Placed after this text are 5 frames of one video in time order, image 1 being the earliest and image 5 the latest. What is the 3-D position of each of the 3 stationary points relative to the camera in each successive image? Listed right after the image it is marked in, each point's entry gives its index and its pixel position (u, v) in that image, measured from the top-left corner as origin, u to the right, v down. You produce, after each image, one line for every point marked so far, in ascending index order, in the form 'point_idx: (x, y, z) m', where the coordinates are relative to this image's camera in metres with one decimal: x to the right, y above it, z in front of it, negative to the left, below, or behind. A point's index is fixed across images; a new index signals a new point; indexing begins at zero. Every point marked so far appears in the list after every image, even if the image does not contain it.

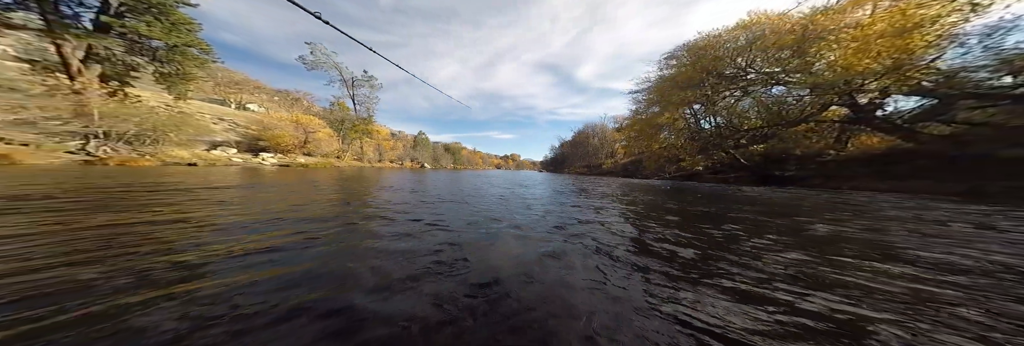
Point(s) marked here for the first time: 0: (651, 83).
0: (+12.0, +7.7, +18.1) m
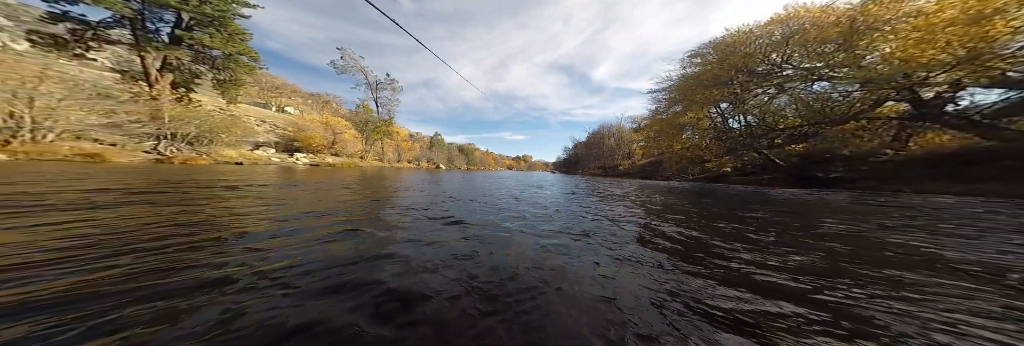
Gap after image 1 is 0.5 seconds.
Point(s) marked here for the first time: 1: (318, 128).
0: (+13.0, +7.5, +17.7) m
1: (-16.7, +3.9, +17.8) m
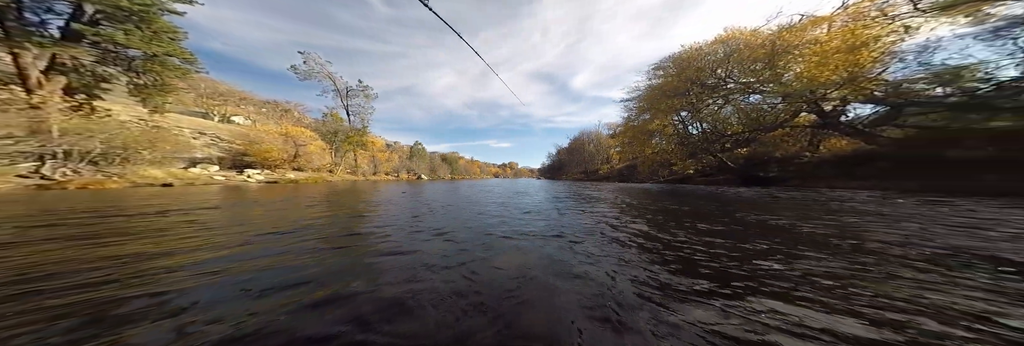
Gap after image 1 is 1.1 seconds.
0: (+11.5, +7.3, +18.6) m
1: (-18.0, +2.7, +16.3) m
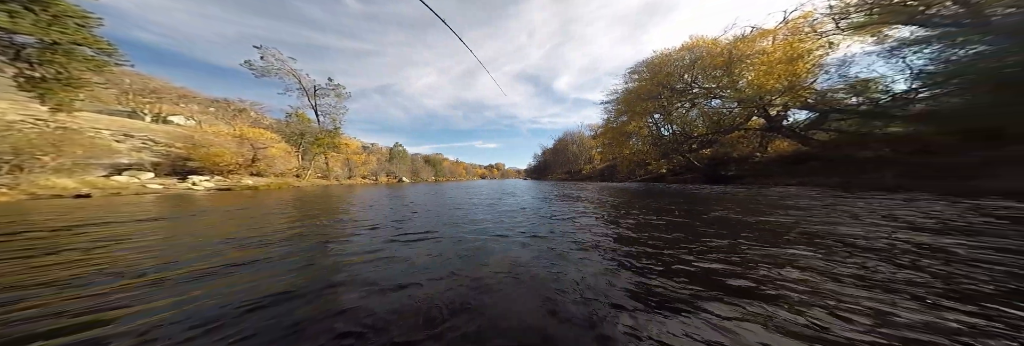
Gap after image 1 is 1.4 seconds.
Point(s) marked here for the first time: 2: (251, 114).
0: (+9.9, +7.4, +19.4) m
1: (-19.2, +2.2, +14.5) m
2: (-21.2, +4.8, +17.2) m
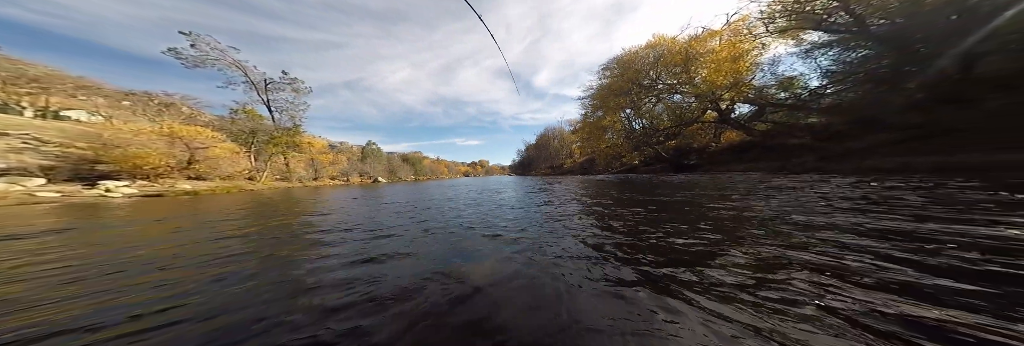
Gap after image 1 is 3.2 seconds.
0: (+7.7, +8.0, +20.3) m
1: (-20.4, +1.5, +12.1) m
2: (-22.8, +3.9, +14.6) m
